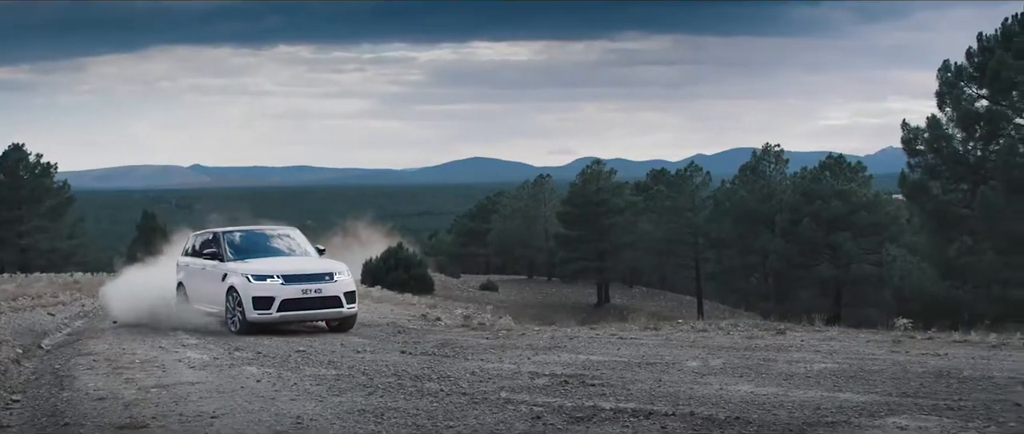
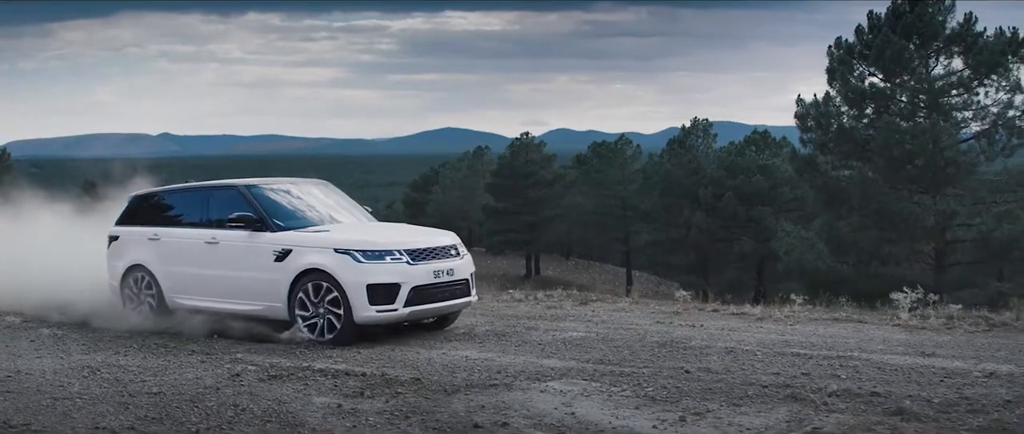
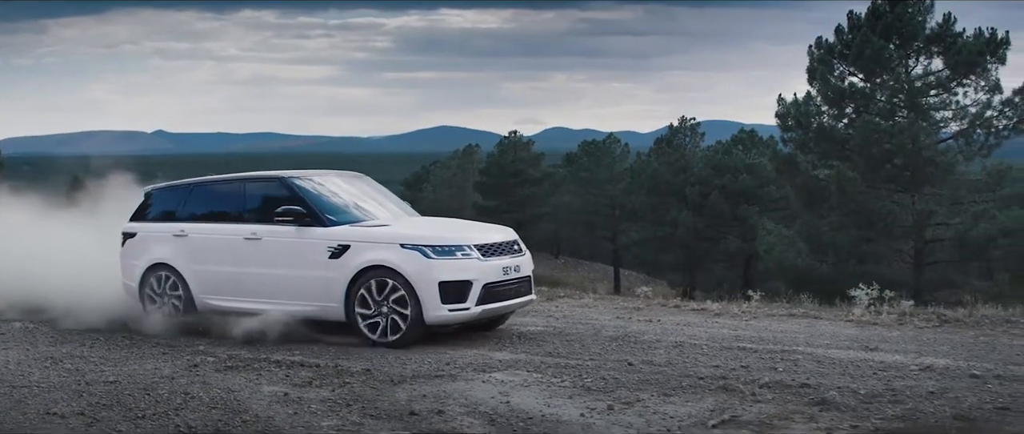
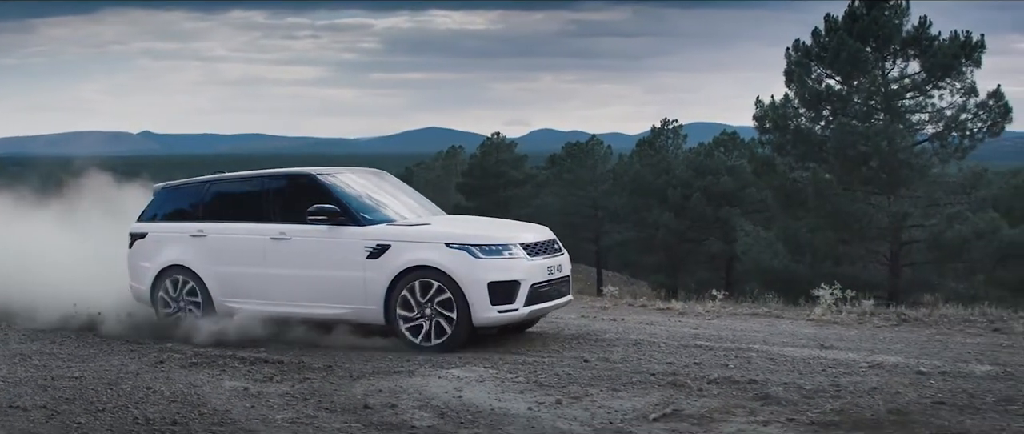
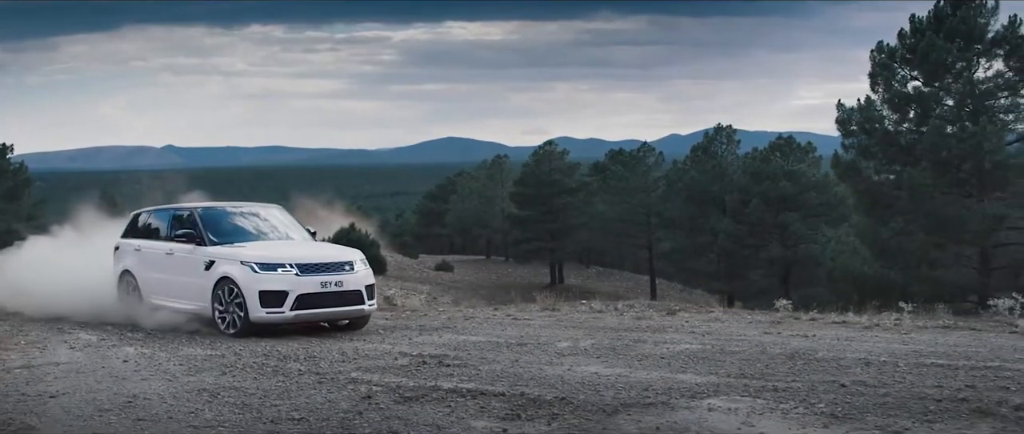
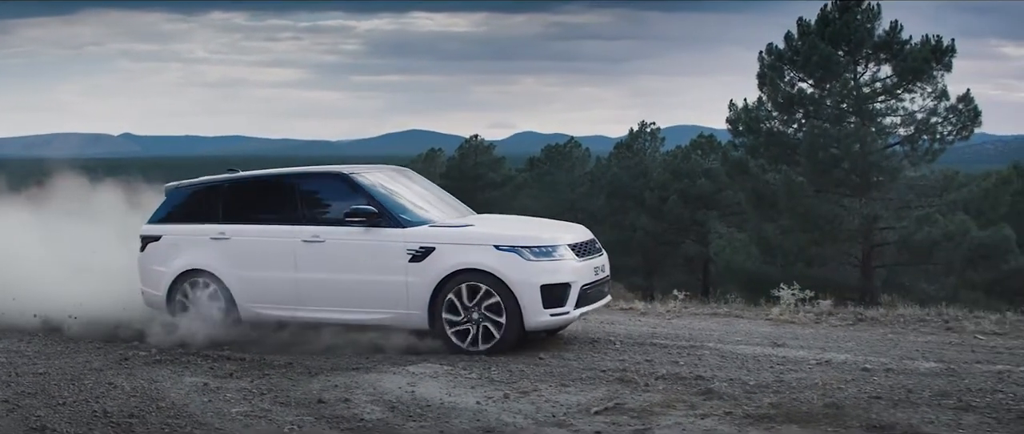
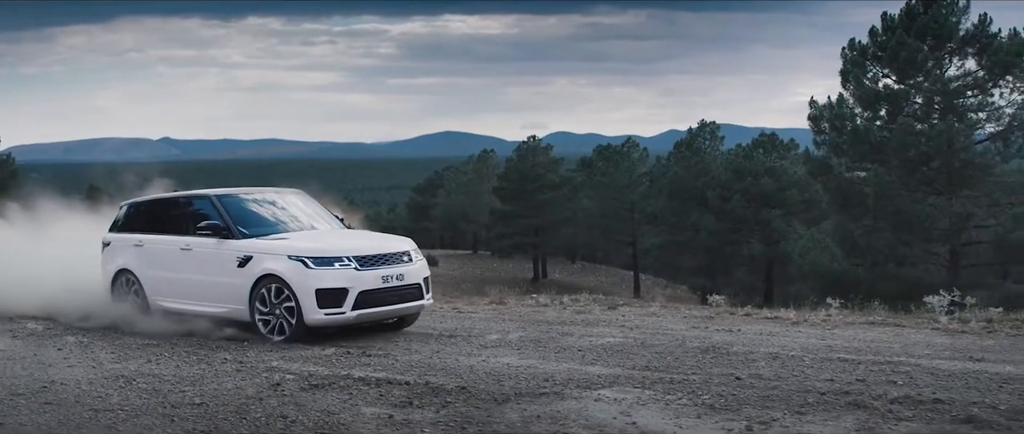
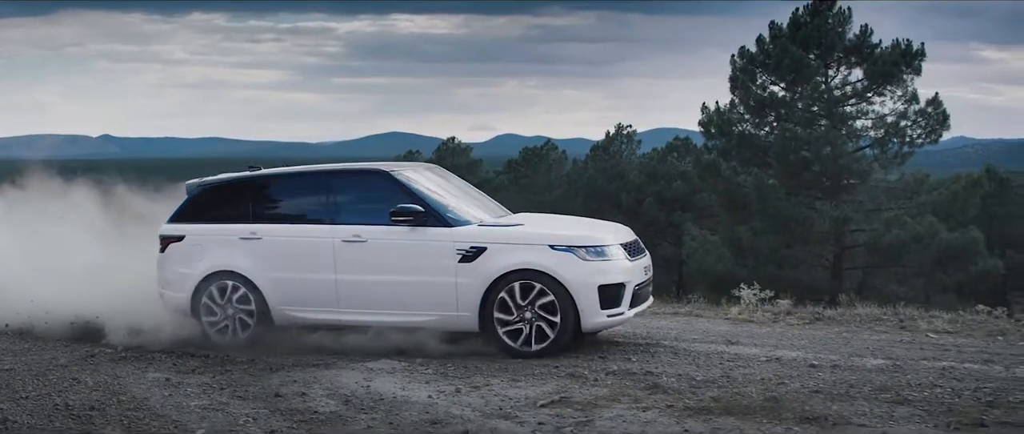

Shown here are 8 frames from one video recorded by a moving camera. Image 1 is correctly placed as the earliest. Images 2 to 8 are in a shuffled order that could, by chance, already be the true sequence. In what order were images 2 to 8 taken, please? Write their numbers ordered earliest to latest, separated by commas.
5, 7, 2, 3, 4, 6, 8
